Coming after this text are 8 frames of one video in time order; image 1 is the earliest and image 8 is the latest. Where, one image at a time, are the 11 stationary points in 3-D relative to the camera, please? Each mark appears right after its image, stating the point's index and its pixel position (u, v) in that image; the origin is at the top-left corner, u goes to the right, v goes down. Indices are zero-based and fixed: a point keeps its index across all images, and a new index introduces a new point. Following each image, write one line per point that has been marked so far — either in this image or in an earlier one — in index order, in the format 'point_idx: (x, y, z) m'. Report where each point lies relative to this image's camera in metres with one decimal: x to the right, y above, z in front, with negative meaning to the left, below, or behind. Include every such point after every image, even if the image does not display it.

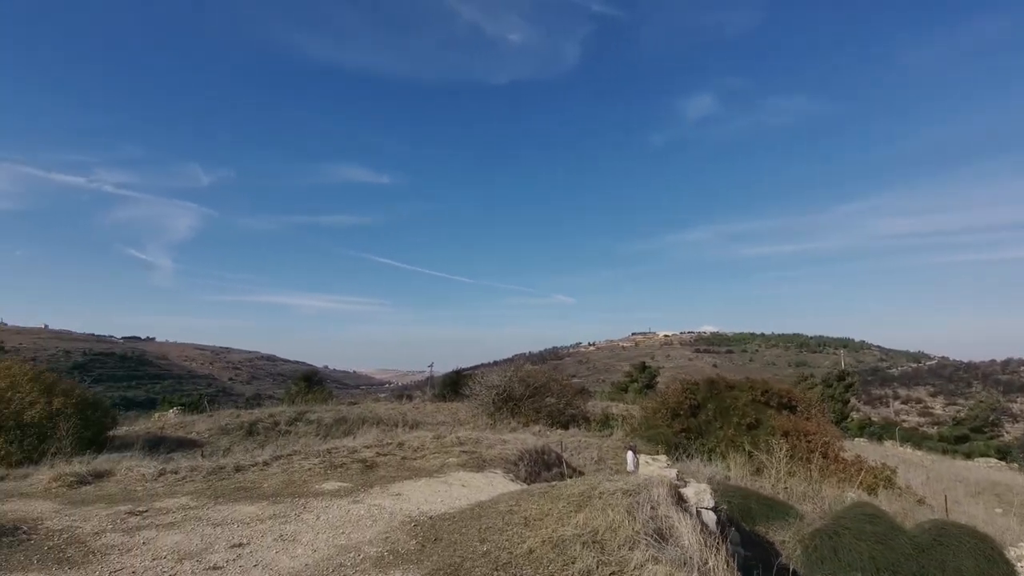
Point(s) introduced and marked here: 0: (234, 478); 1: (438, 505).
0: (-3.0, -2.0, +5.7) m
1: (-0.6, -1.9, +4.5) m
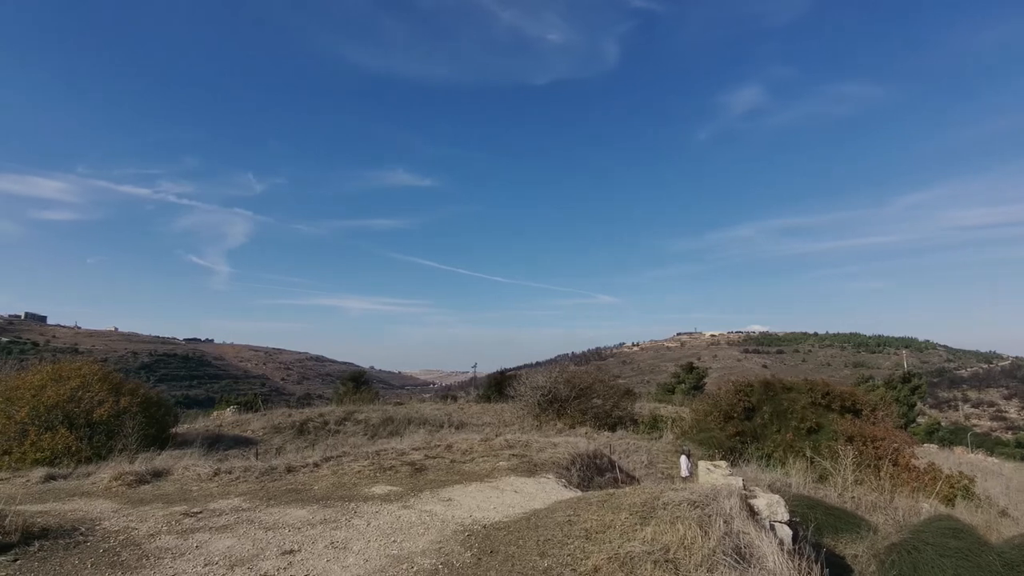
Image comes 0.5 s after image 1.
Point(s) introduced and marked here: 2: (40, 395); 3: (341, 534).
0: (-2.4, -2.0, +5.6) m
1: (-0.2, -1.8, +4.3) m
2: (-10.9, -2.5, +12.5) m
3: (-1.2, -1.8, +3.8) m
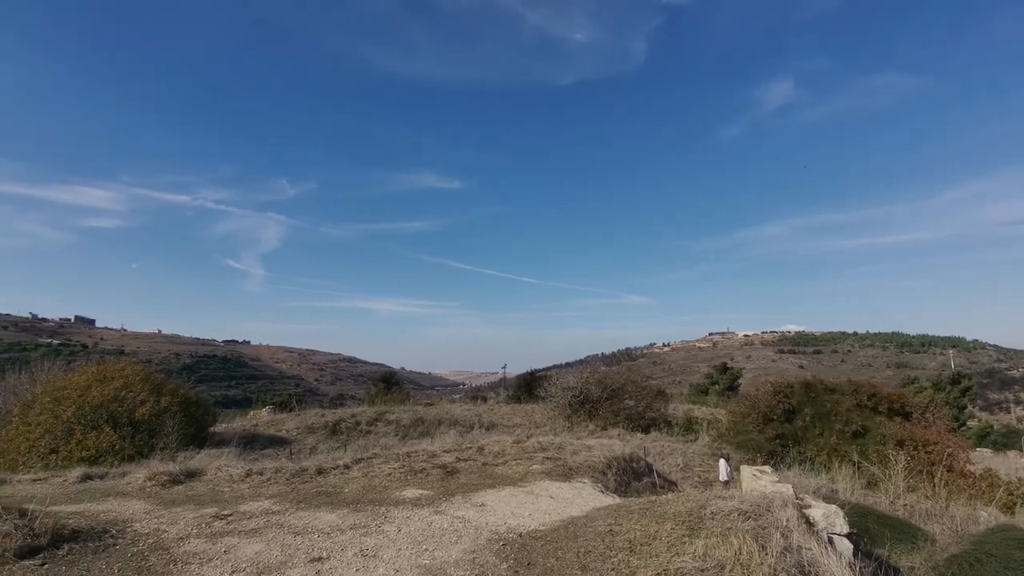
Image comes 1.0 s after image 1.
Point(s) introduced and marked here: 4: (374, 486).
0: (-2.0, -2.0, +5.5) m
1: (+0.1, -1.8, +4.1) m
2: (-10.2, -2.5, +12.9) m
3: (-1.0, -1.7, +3.7) m
4: (-1.4, -2.0, +5.3) m
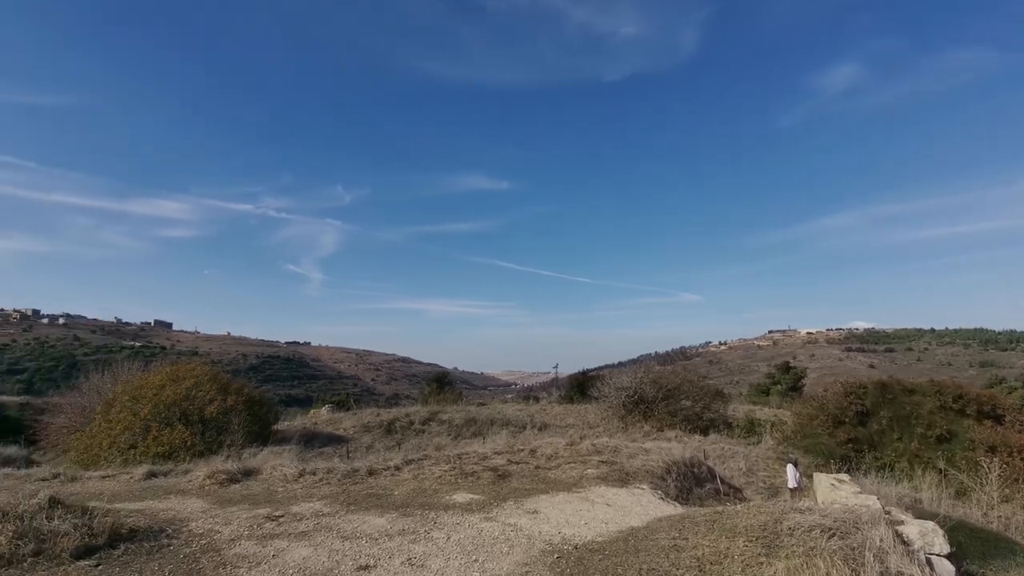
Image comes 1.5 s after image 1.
0: (-1.5, -2.0, +5.5) m
1: (+0.5, -1.8, +3.9) m
2: (-8.9, -2.7, +13.5) m
3: (-0.6, -1.7, +3.5) m
4: (-0.9, -2.0, +5.2) m
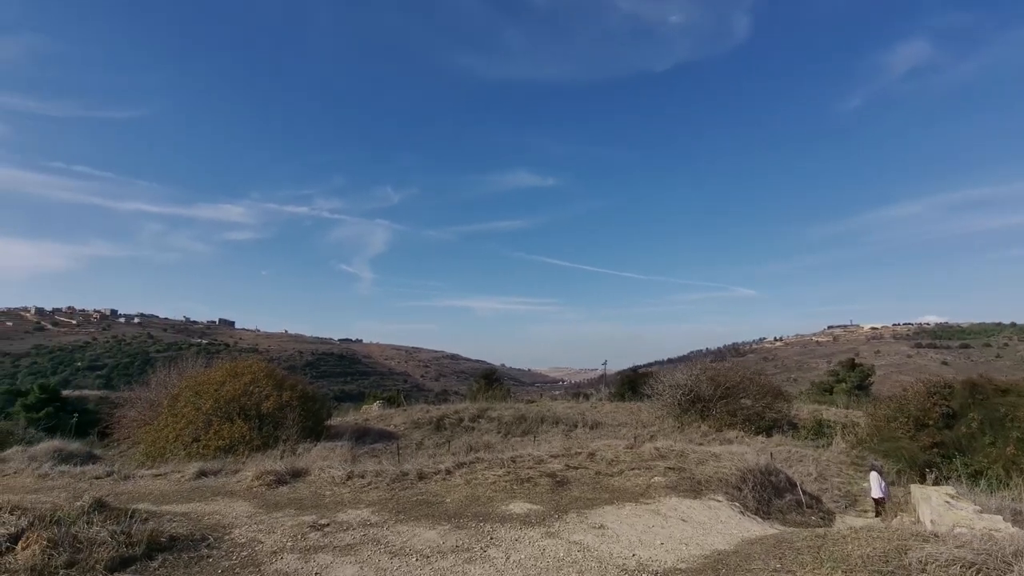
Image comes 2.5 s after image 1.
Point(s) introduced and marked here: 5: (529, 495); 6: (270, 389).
0: (-0.9, -1.9, +5.2) m
1: (+0.9, -1.7, +3.4) m
2: (-7.6, -2.6, +13.8) m
3: (-0.2, -1.7, +3.1) m
4: (-0.3, -1.9, +4.8) m
5: (+0.2, -1.9, +4.9) m
6: (-6.6, -2.7, +14.2) m
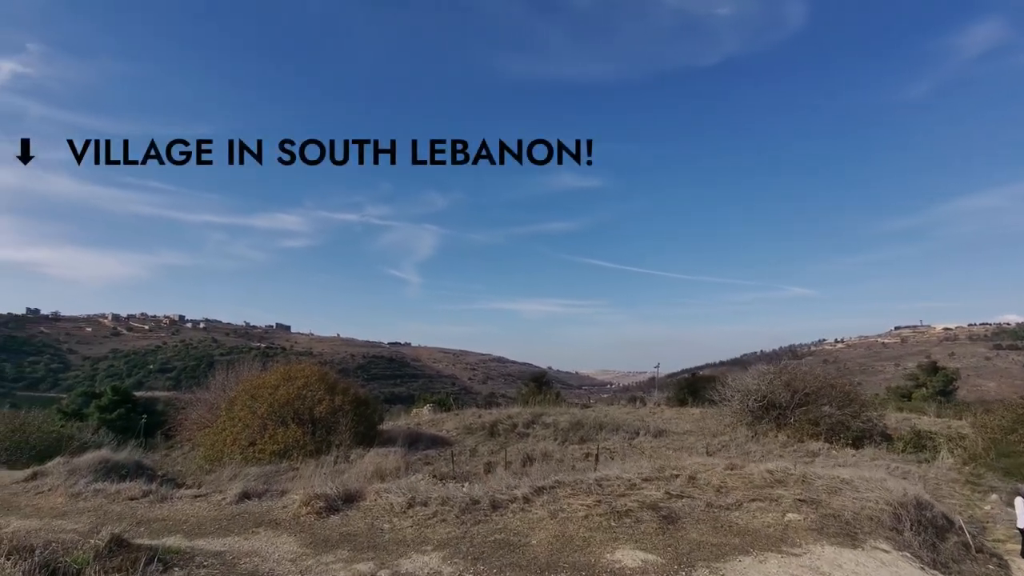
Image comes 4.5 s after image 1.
0: (-0.2, -1.9, +4.2) m
1: (+1.5, -1.6, +2.3) m
2: (-6.1, -2.7, +13.4) m
3: (+0.4, -1.6, +2.1) m
4: (+0.4, -1.8, +3.9) m
5: (+0.9, -1.8, +3.8) m
6: (-5.0, -2.8, +13.8) m
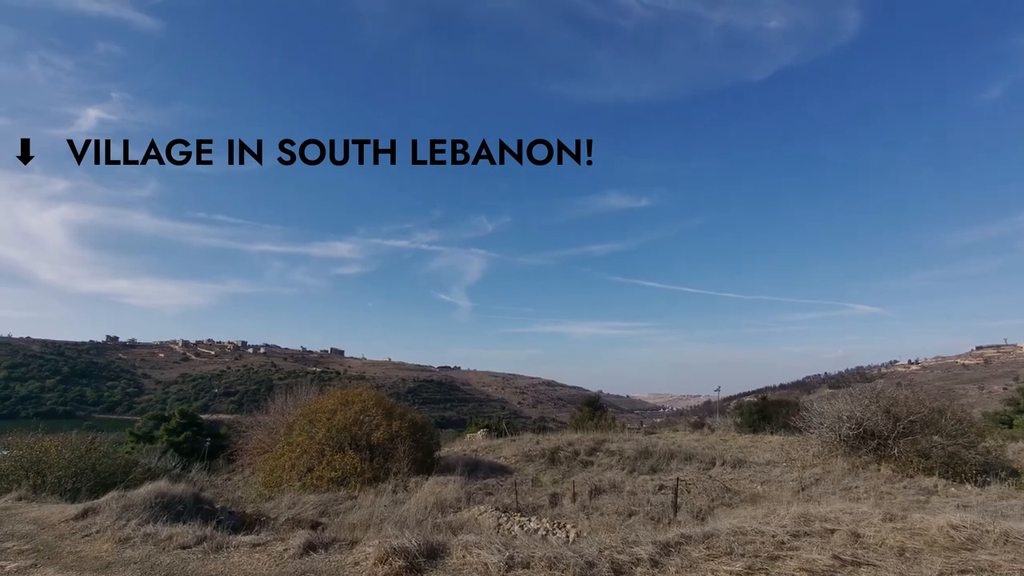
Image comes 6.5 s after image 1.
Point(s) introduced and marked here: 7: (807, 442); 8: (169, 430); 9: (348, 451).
0: (+0.7, -1.9, +3.2) m
1: (+2.2, -1.5, +1.2) m
2: (-4.4, -3.2, +12.9) m
3: (+1.0, -1.5, +1.1) m
4: (+1.2, -1.8, +2.8) m
5: (+1.7, -1.8, +2.8) m
6: (-3.3, -3.3, +13.1) m
7: (+10.4, -5.4, +18.6) m
8: (-12.3, -5.1, +18.9) m
9: (-3.8, -3.9, +12.4) m
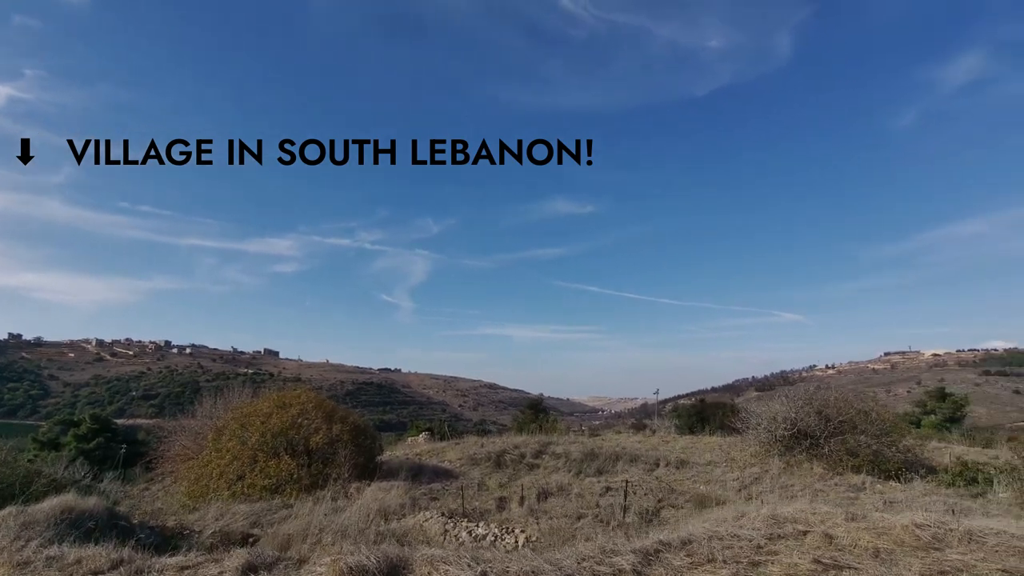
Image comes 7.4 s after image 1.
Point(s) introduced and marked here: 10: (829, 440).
0: (+0.6, -1.8, +3.0) m
1: (+2.3, -1.4, +1.1) m
2: (-5.5, -3.0, +12.0) m
3: (+1.1, -1.4, +0.9) m
4: (+1.1, -1.7, +2.6) m
5: (+1.6, -1.7, +2.6) m
6: (-4.4, -3.2, +12.4) m
7: (+8.5, -5.6, +19.2) m
8: (-14.1, -4.8, +17.2) m
9: (-4.9, -3.8, +11.6) m
10: (+10.1, -4.8, +16.8) m
